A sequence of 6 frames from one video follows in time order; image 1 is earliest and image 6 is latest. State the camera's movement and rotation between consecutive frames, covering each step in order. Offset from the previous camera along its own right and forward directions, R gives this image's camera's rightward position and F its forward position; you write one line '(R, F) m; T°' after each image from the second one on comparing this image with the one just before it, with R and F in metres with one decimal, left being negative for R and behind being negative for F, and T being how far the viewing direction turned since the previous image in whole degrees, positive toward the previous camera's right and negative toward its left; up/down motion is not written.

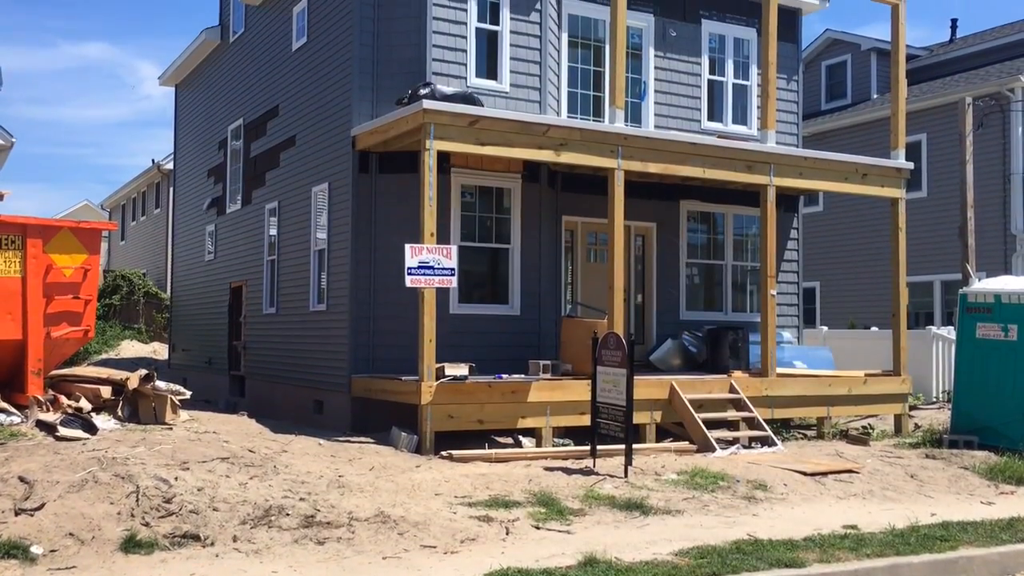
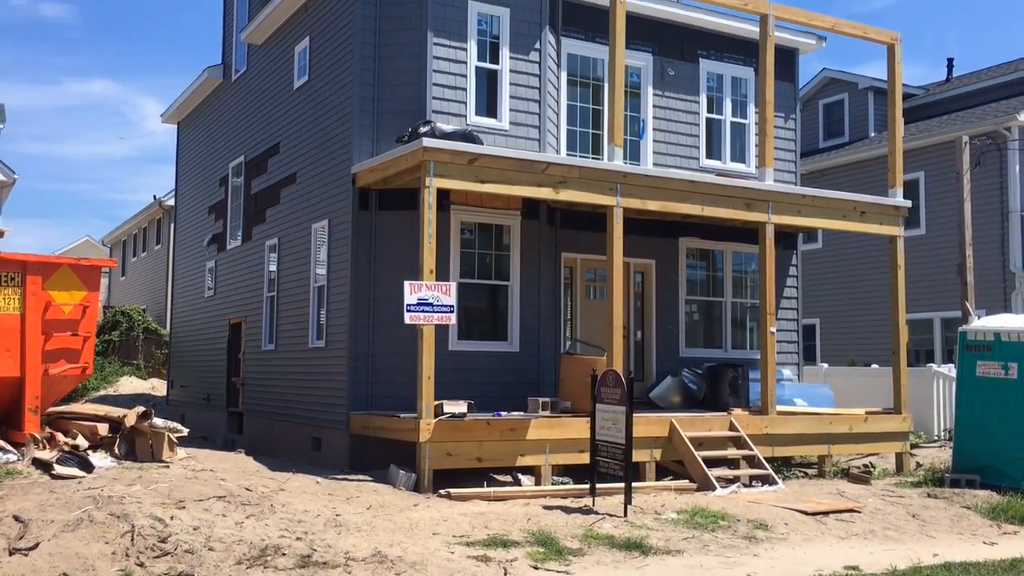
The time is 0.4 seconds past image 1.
(0.0, 0.0) m; 0°
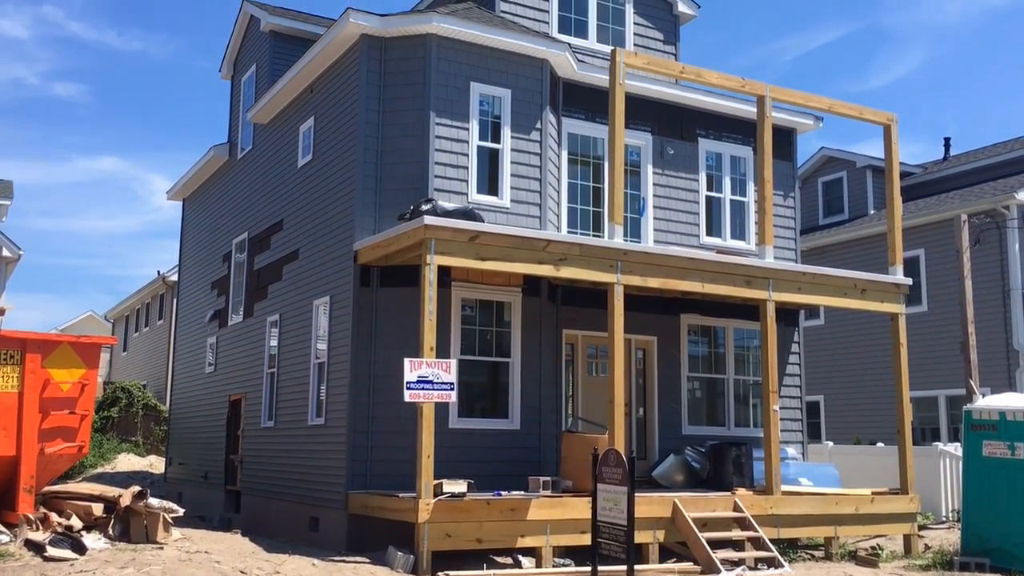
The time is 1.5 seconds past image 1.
(0.0, 0.0) m; 0°
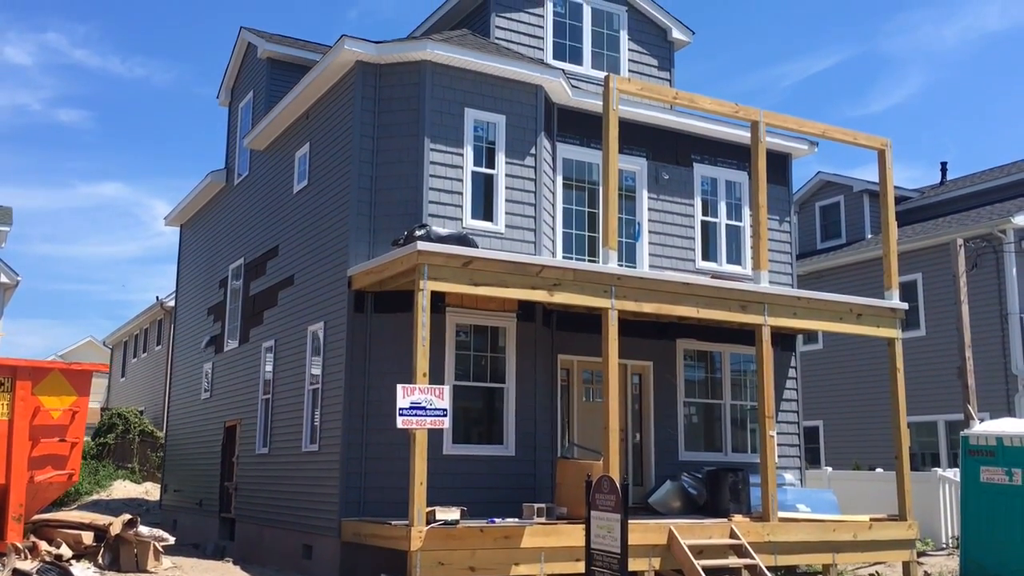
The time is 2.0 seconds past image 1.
(+0.1, 0.0) m; 0°
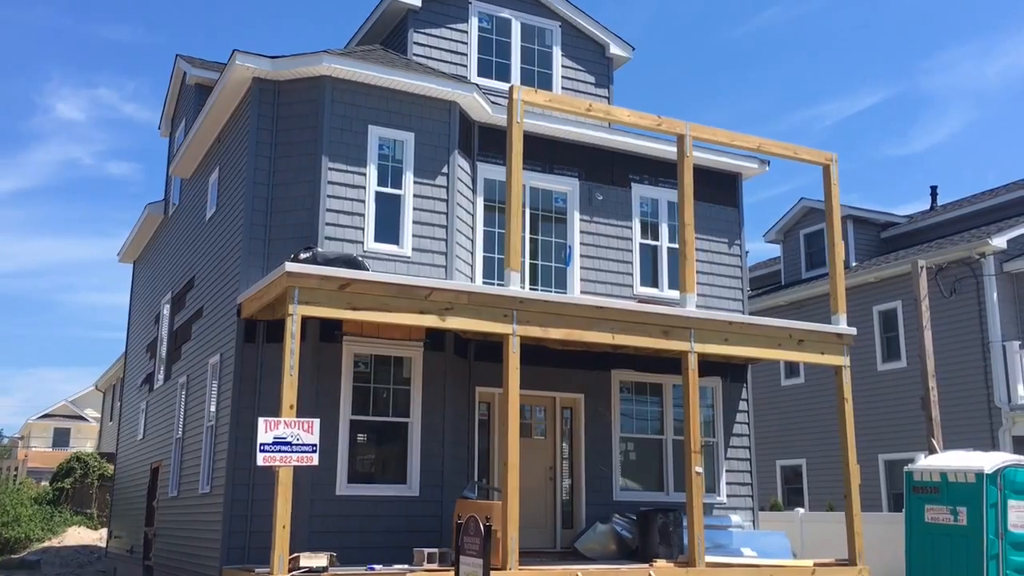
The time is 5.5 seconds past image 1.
(+1.5, +0.9) m; -2°
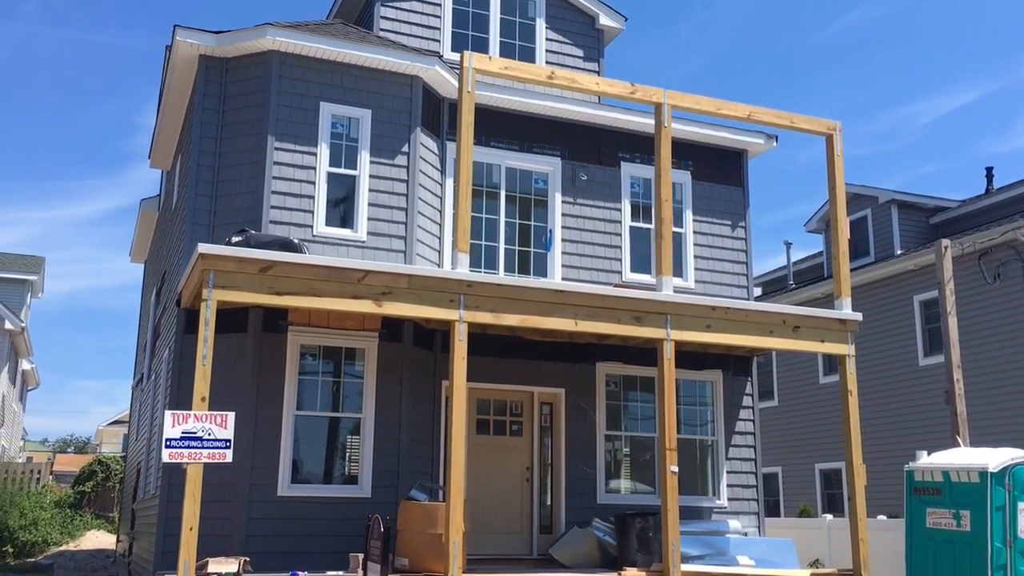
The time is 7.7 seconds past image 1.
(+1.3, +0.9) m; -5°
